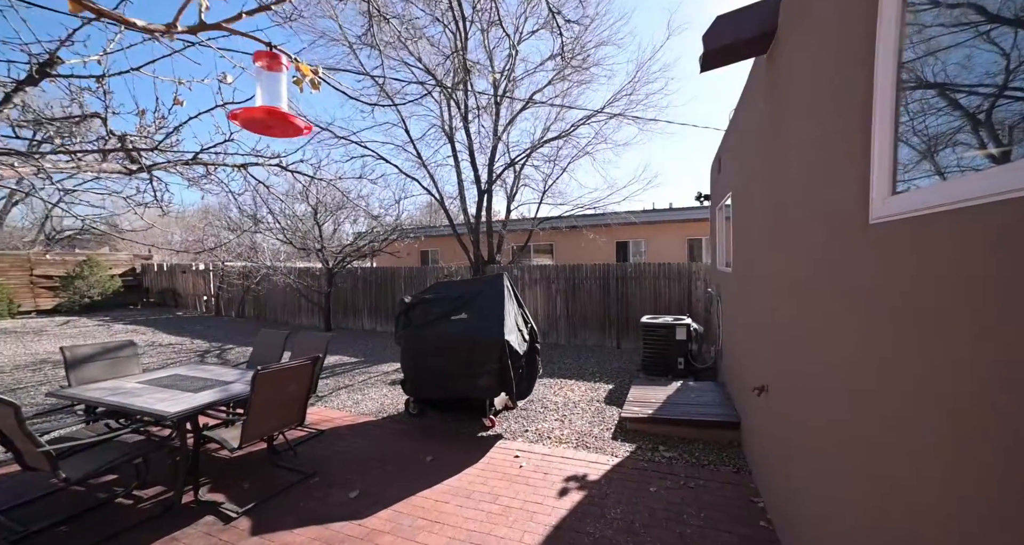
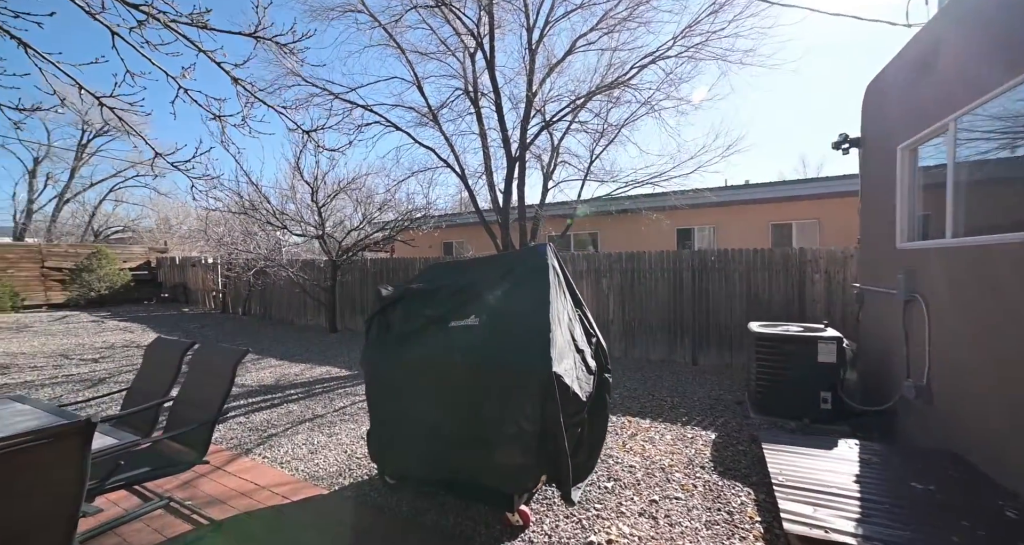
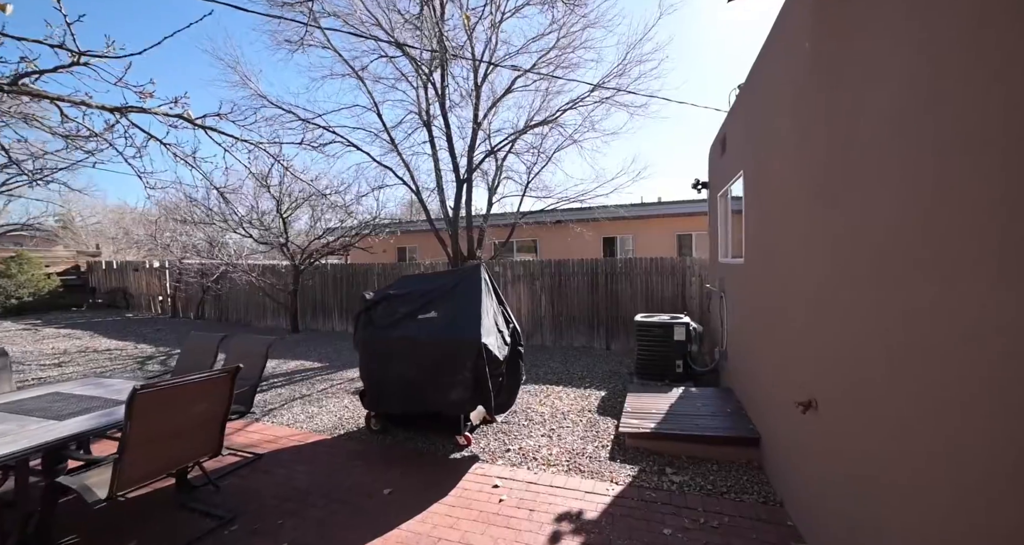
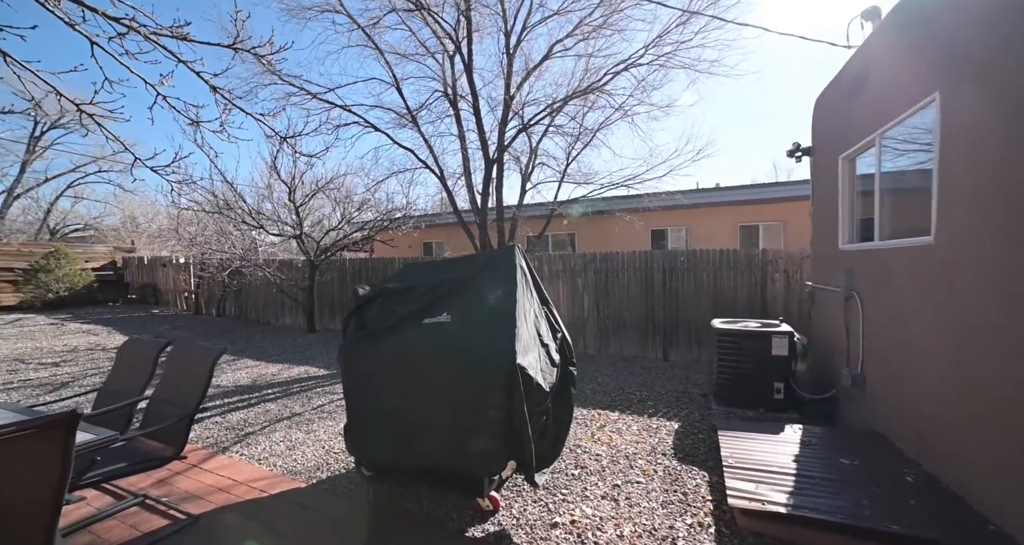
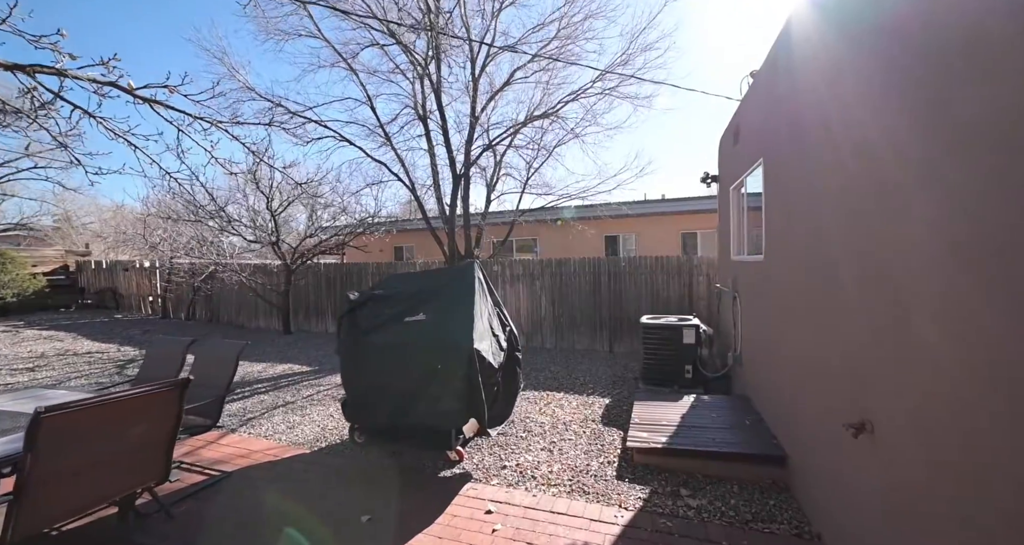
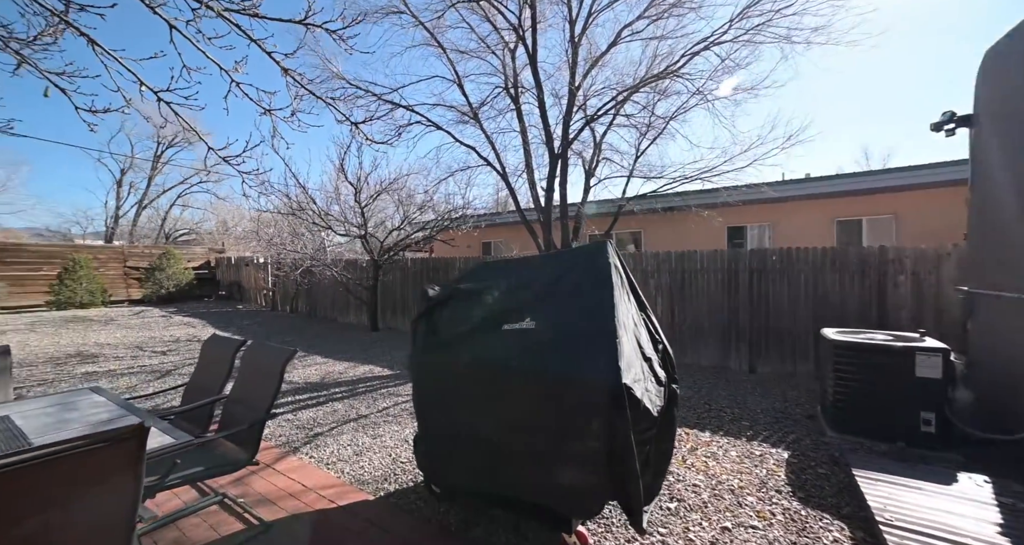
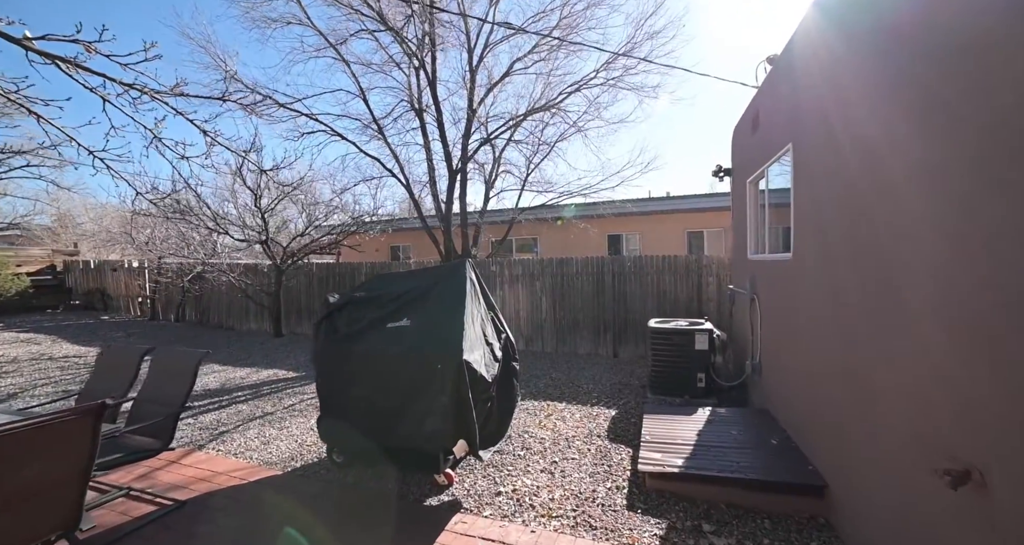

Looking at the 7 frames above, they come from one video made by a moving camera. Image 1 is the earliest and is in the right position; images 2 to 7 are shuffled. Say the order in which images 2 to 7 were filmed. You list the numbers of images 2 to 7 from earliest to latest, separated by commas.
3, 5, 7, 4, 2, 6
